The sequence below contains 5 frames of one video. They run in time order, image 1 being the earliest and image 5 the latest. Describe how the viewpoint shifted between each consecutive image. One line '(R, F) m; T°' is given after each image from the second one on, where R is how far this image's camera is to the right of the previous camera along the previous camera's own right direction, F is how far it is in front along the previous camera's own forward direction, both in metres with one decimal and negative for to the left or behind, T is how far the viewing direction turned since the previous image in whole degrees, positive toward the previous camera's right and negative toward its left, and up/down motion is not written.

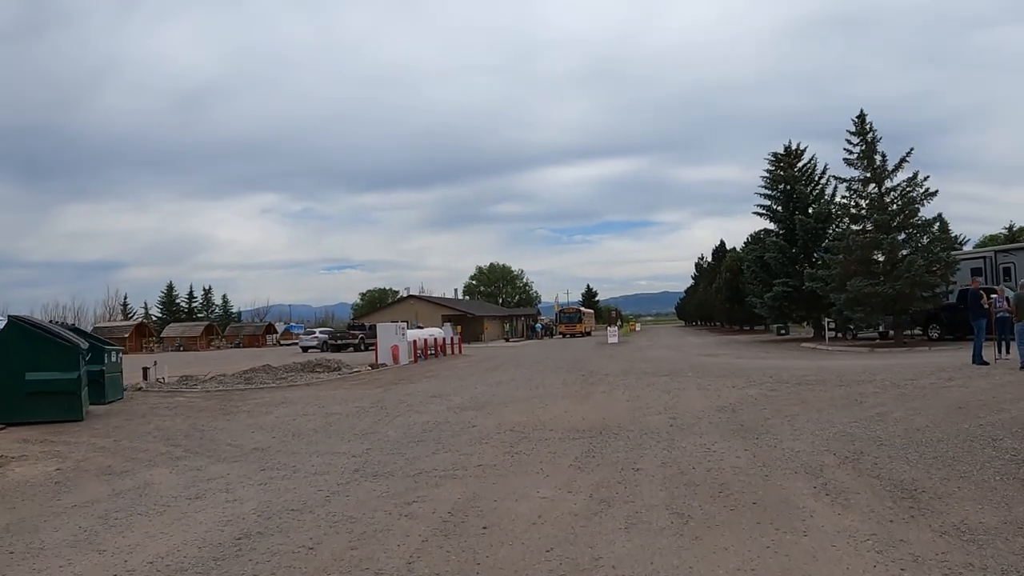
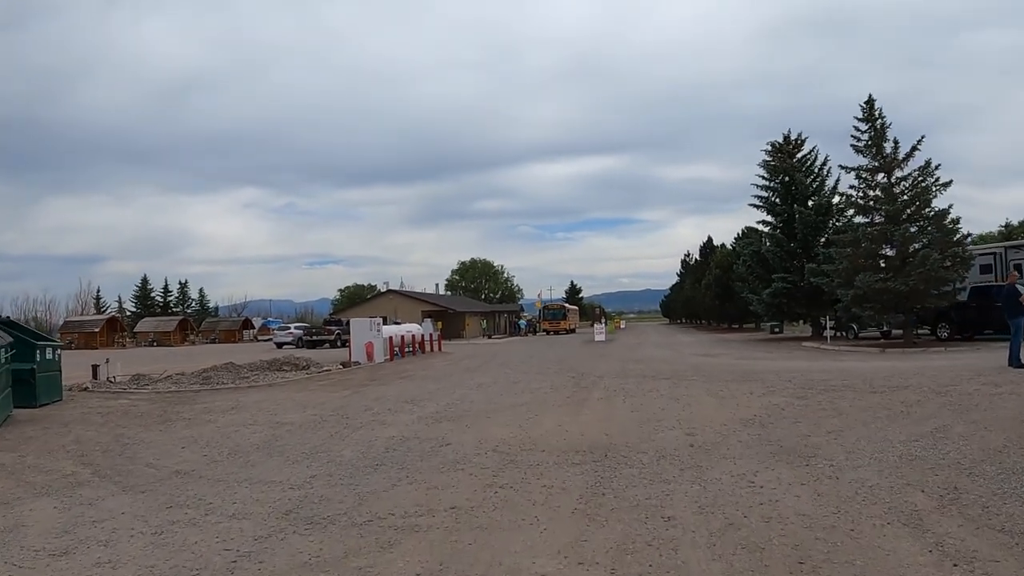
(0.0, +2.2) m; +1°
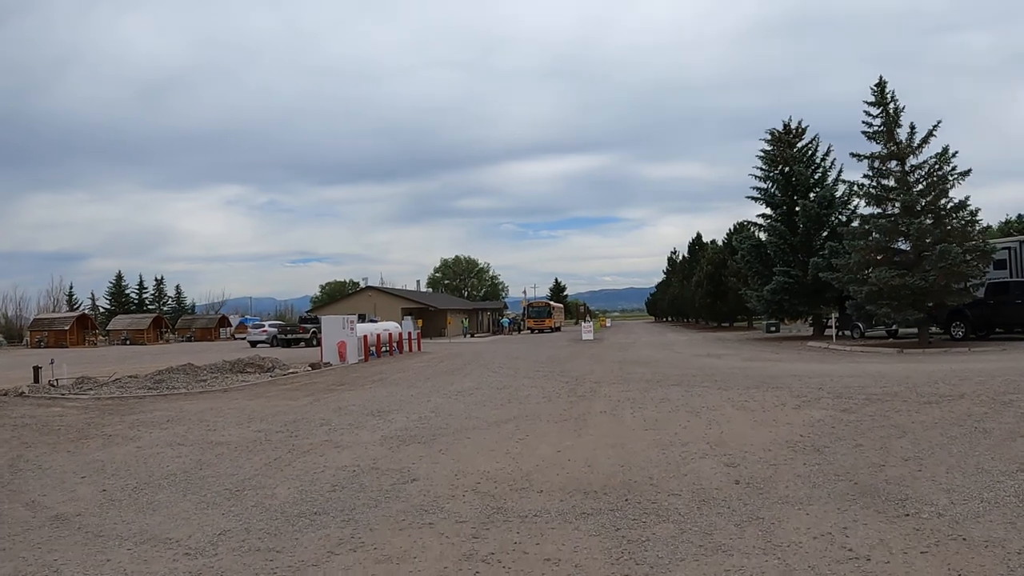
(0.0, +2.3) m; +1°
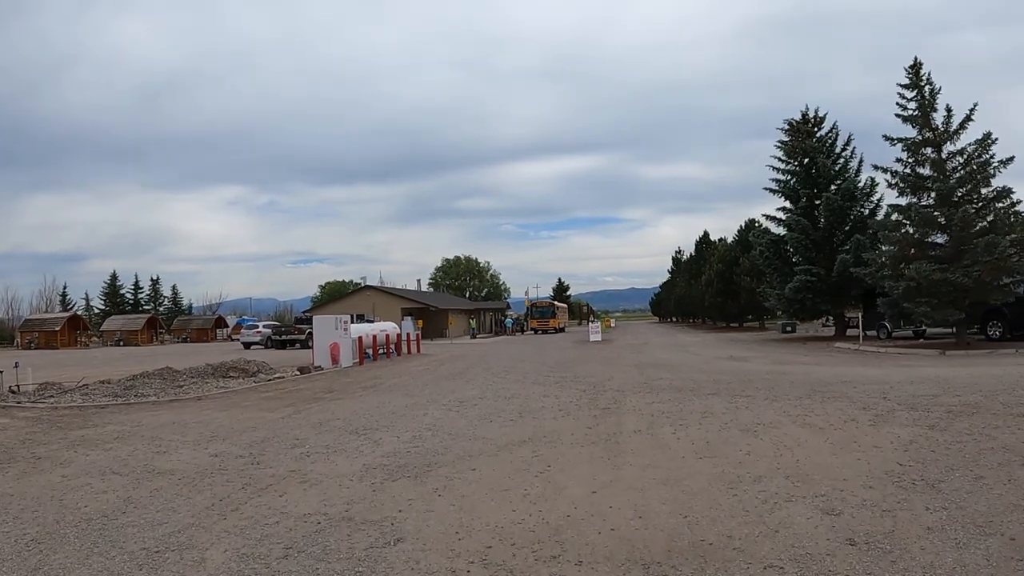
(-0.2, +2.0) m; 0°
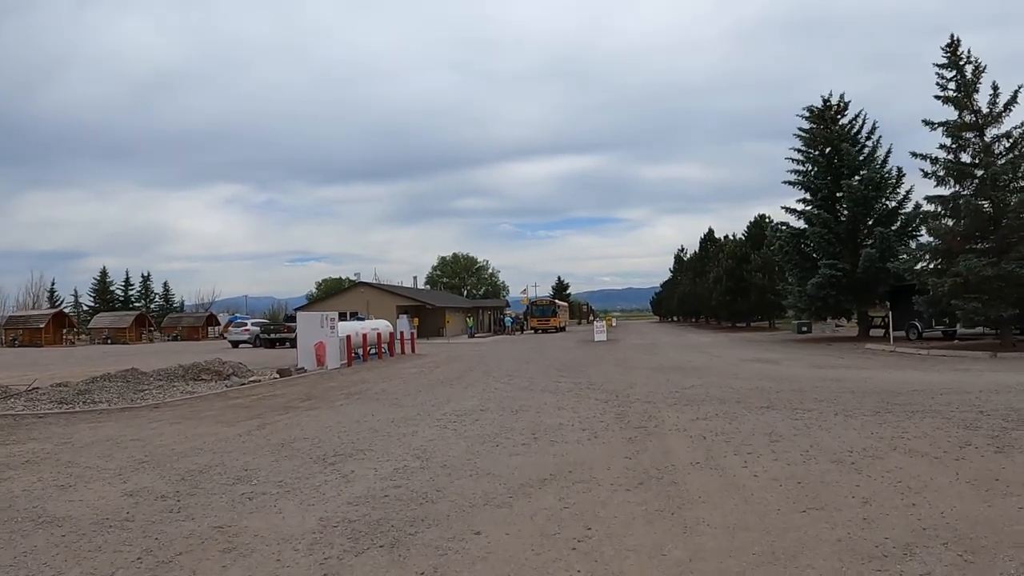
(-0.2, +2.2) m; 0°
